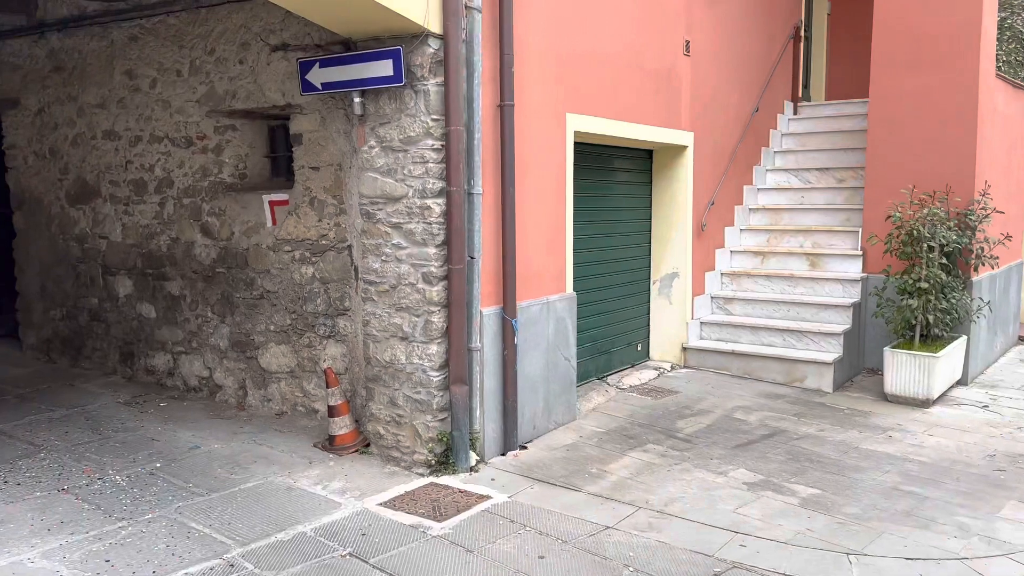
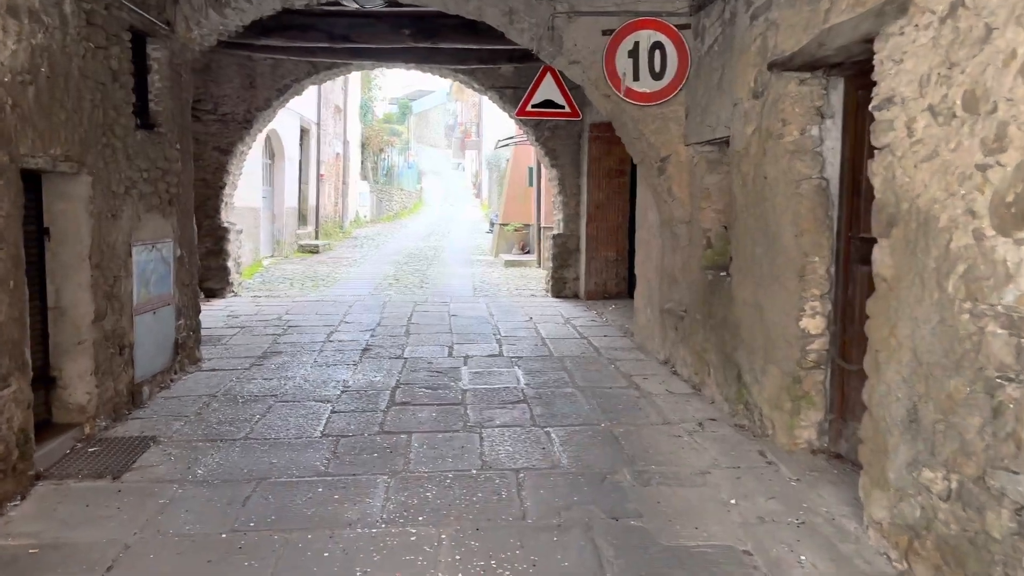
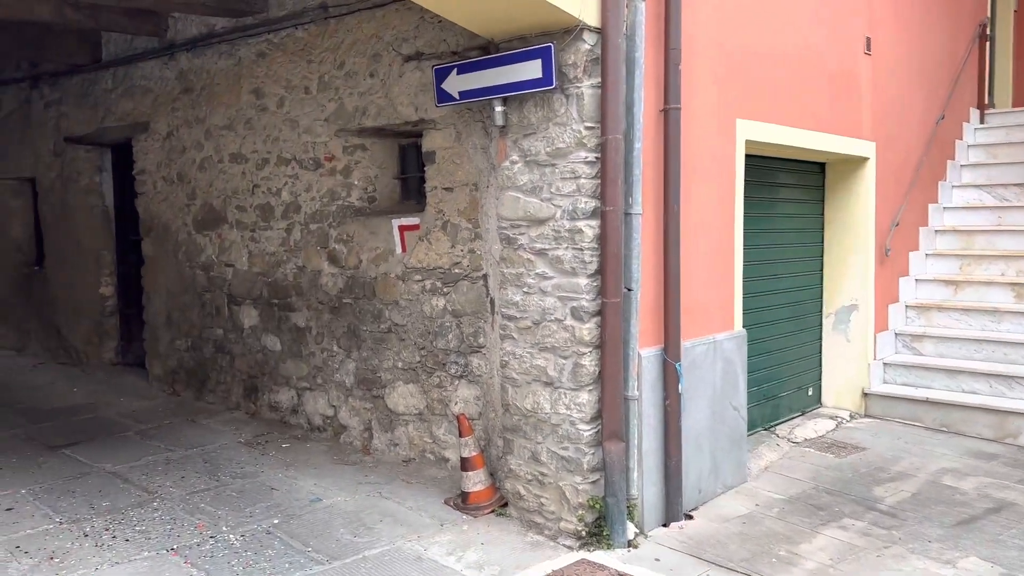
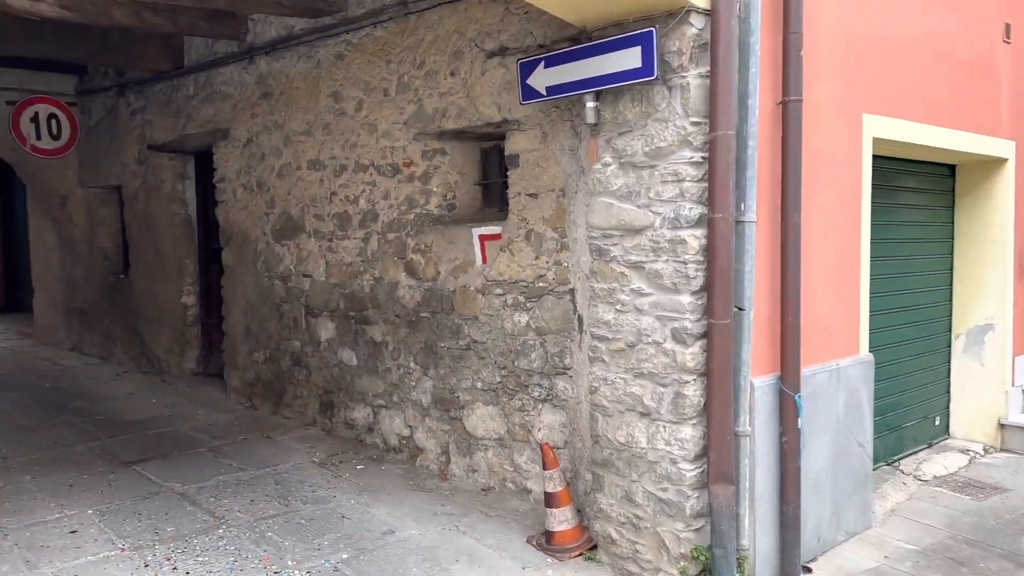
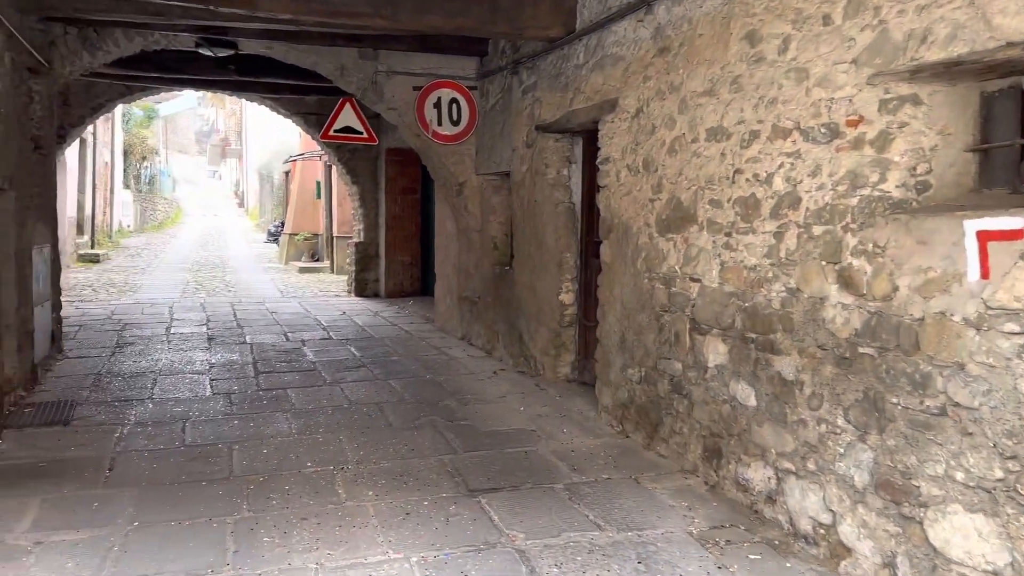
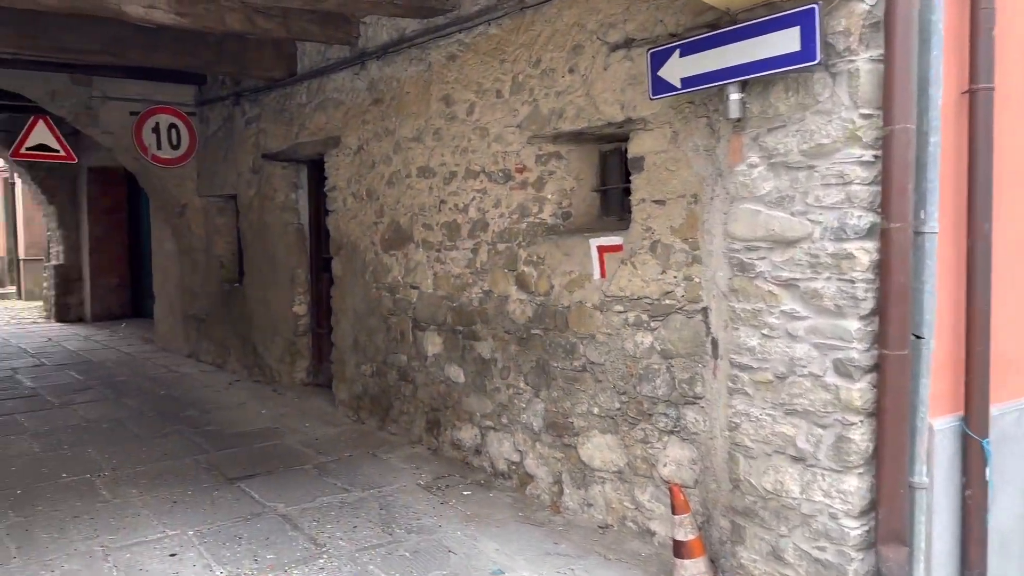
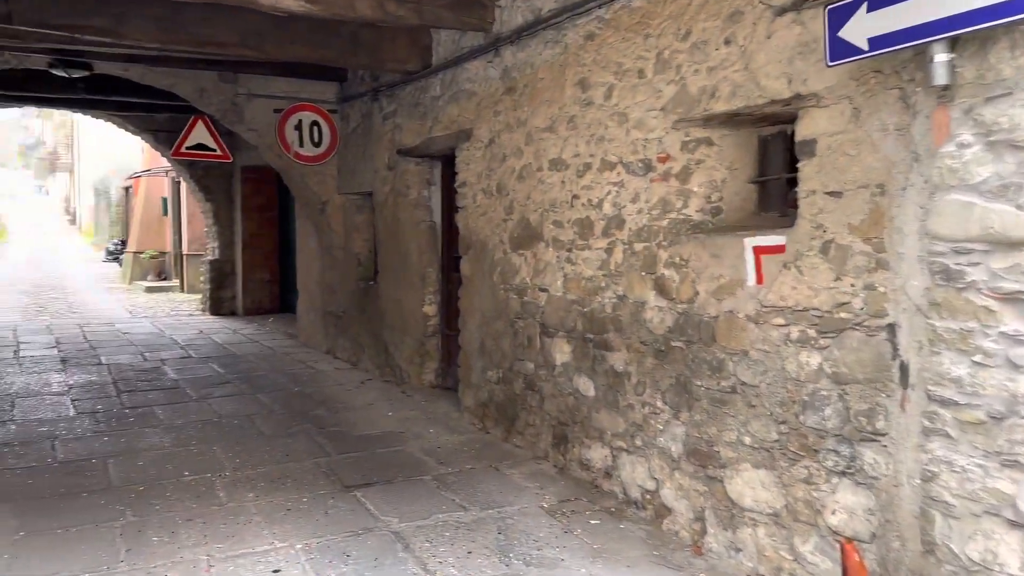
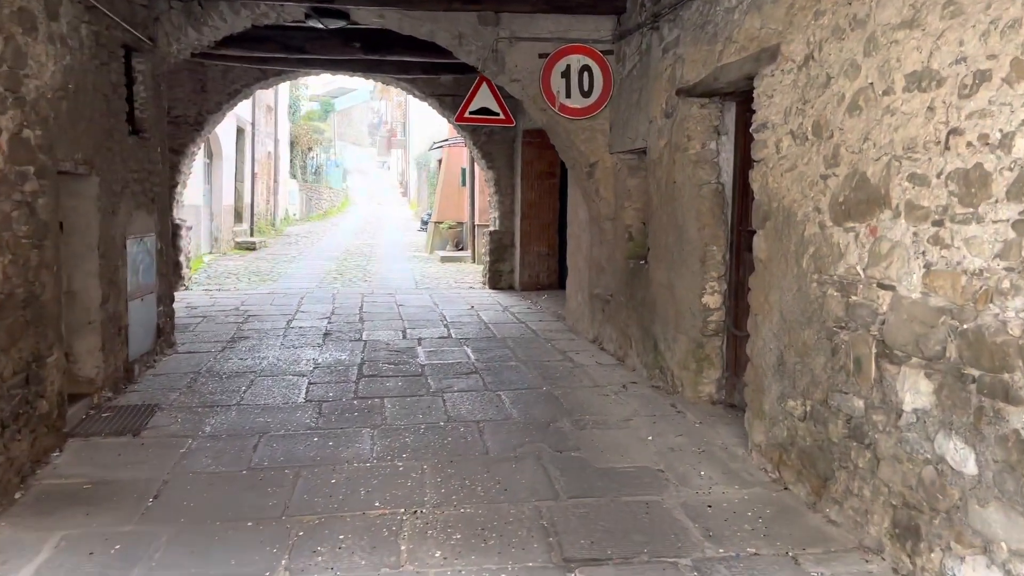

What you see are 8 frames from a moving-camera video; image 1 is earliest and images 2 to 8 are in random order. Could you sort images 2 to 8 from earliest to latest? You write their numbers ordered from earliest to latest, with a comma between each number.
3, 4, 6, 7, 5, 8, 2
